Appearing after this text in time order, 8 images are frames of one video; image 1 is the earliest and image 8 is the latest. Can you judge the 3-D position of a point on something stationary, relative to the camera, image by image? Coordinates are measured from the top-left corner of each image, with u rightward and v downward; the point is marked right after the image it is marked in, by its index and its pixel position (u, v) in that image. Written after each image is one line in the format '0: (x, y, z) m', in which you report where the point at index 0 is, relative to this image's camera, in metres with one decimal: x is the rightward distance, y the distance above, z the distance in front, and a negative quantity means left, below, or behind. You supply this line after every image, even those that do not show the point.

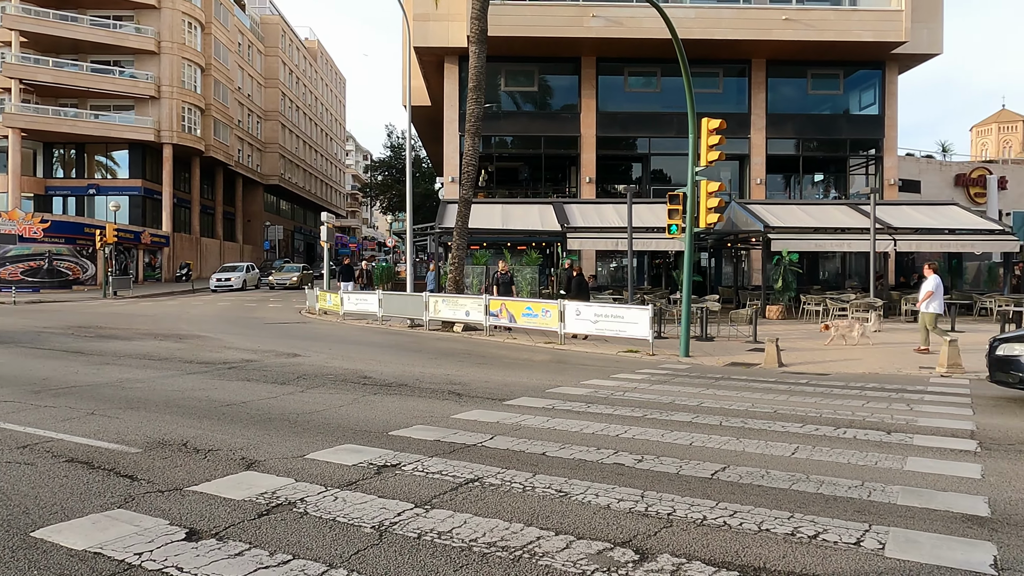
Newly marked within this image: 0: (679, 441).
0: (+1.4, -1.3, +6.3) m
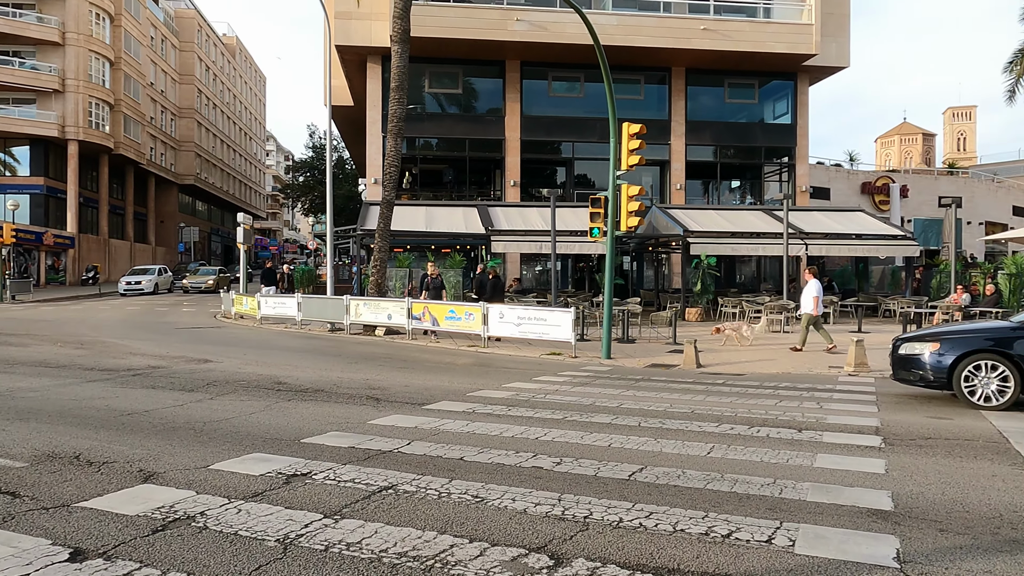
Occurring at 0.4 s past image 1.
0: (+0.7, -1.3, +6.3) m
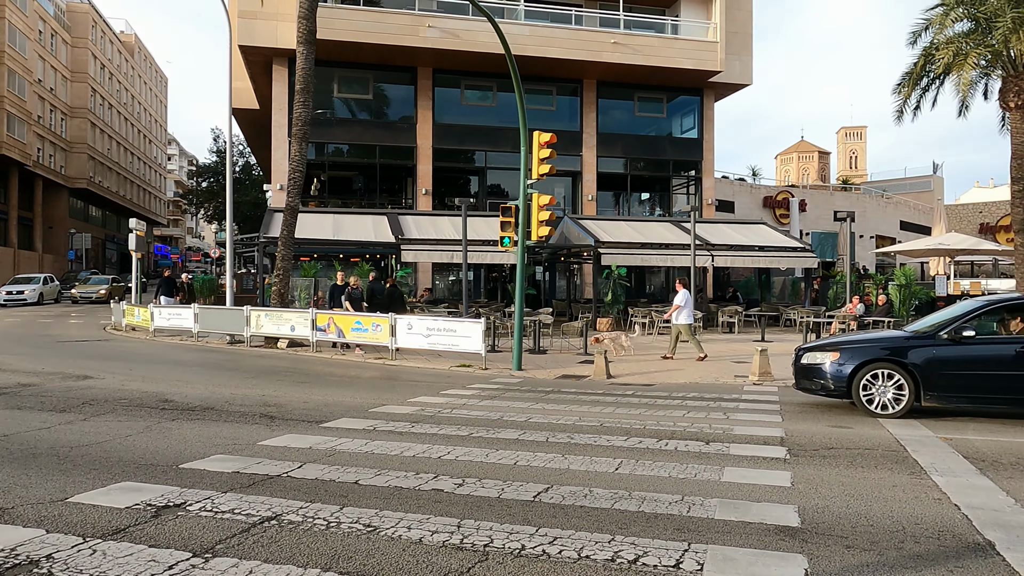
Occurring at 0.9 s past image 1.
0: (-0.1, -1.4, +6.0) m
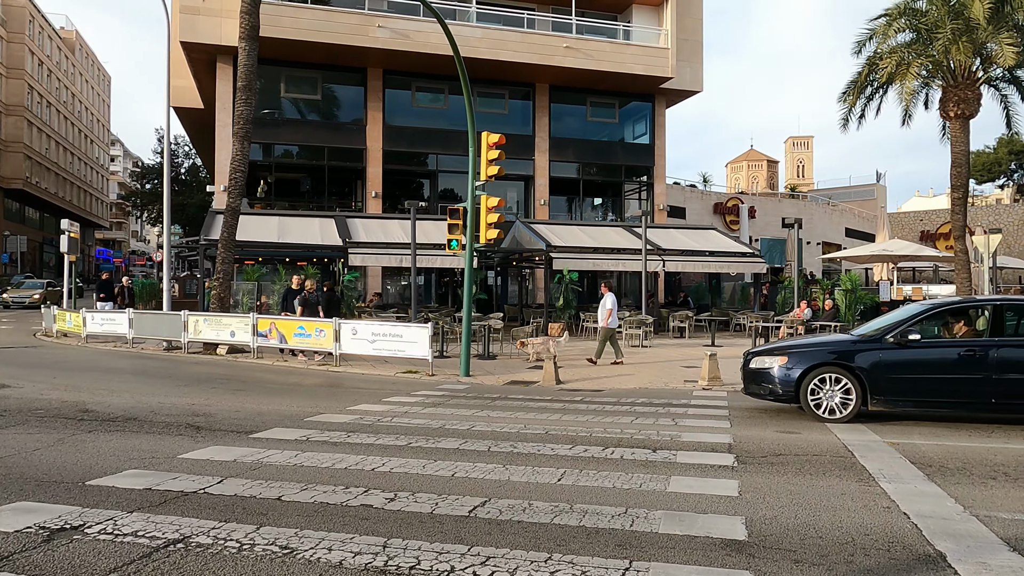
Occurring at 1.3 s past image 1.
0: (-0.5, -1.4, +5.7) m
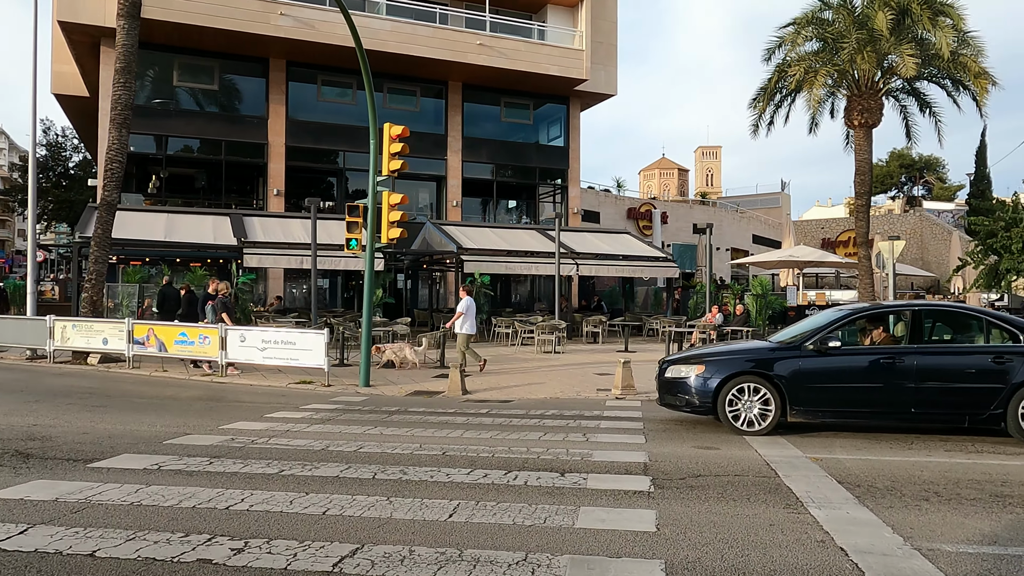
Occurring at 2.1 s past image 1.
0: (-1.3, -1.4, +4.8) m
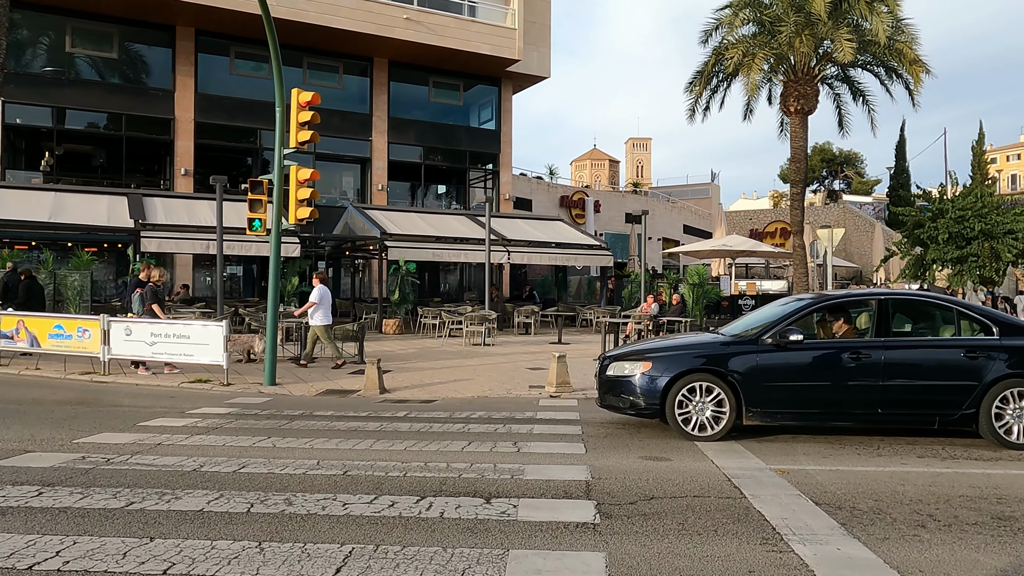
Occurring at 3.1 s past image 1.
0: (-1.7, -1.3, +3.6) m
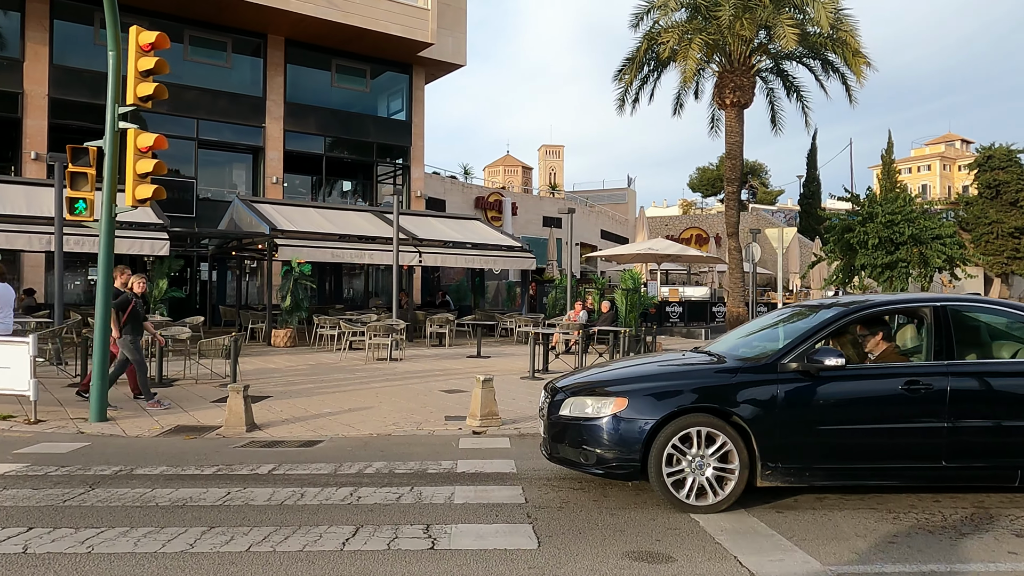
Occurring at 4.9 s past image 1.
0: (-1.8, -1.3, +1.0) m
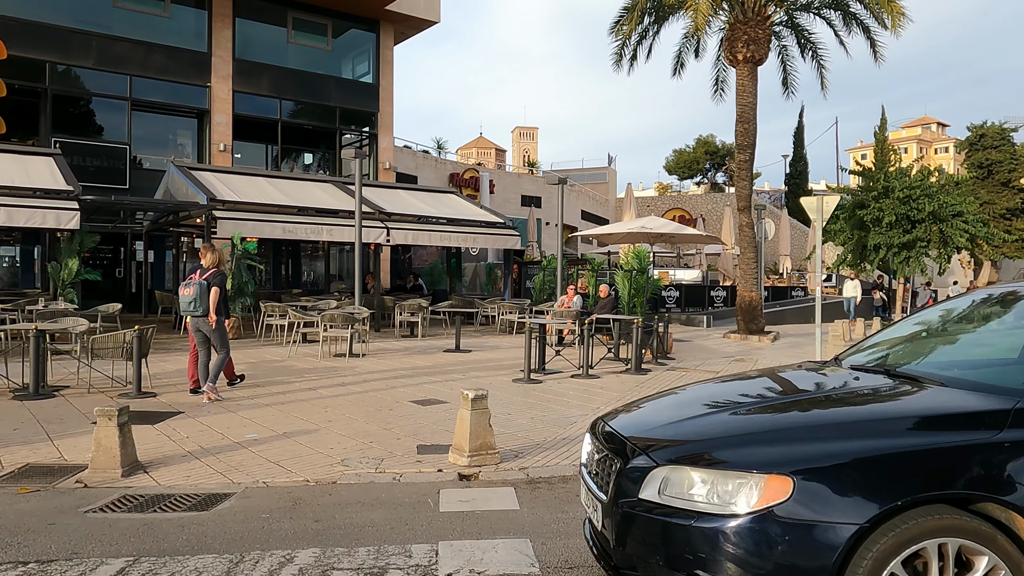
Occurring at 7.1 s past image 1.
0: (-1.6, -1.2, -1.5) m
